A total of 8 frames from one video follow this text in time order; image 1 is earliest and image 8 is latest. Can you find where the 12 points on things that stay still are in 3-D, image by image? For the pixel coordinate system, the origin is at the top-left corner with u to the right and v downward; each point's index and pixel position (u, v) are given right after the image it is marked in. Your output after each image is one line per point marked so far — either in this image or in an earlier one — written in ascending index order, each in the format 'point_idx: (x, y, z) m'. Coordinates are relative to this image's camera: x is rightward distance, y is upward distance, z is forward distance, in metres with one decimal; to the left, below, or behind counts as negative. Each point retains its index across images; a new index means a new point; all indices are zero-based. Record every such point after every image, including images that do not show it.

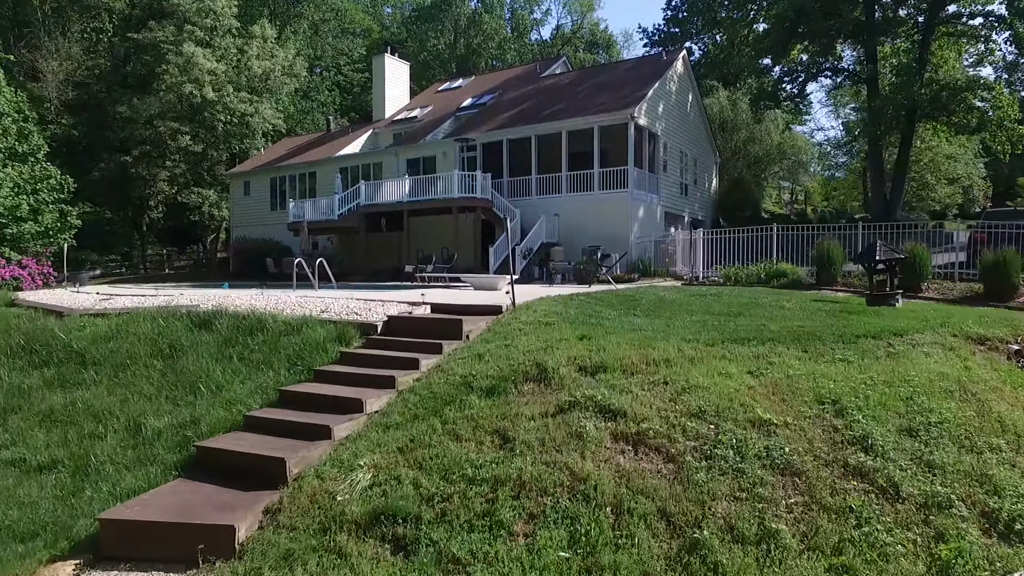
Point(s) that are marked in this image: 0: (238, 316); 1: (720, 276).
0: (-4.0, -0.4, +9.0) m
1: (+5.2, +0.3, +15.3) m
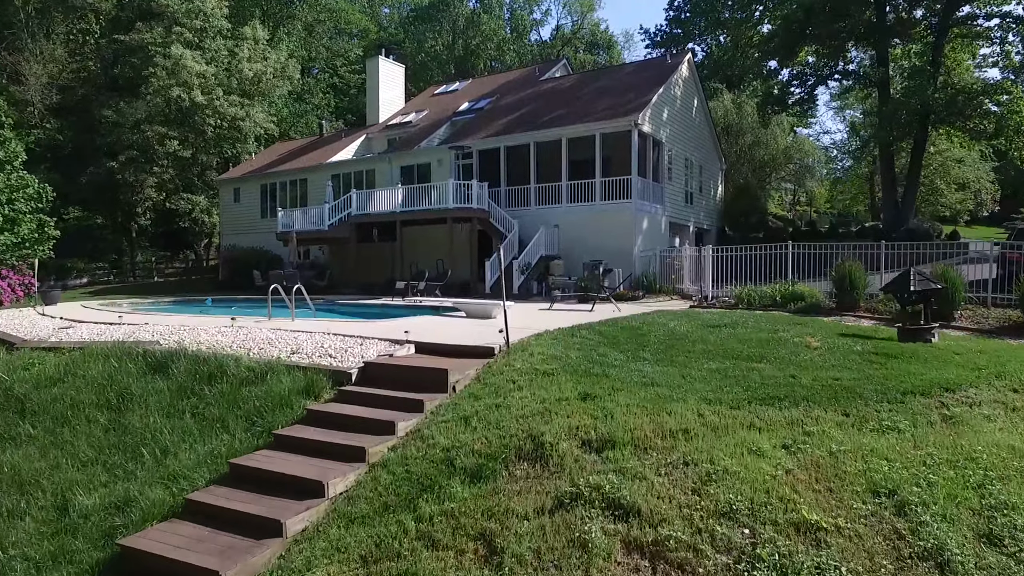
0: (-4.1, -0.9, +8.0) m
1: (+5.1, -0.2, +14.3) m
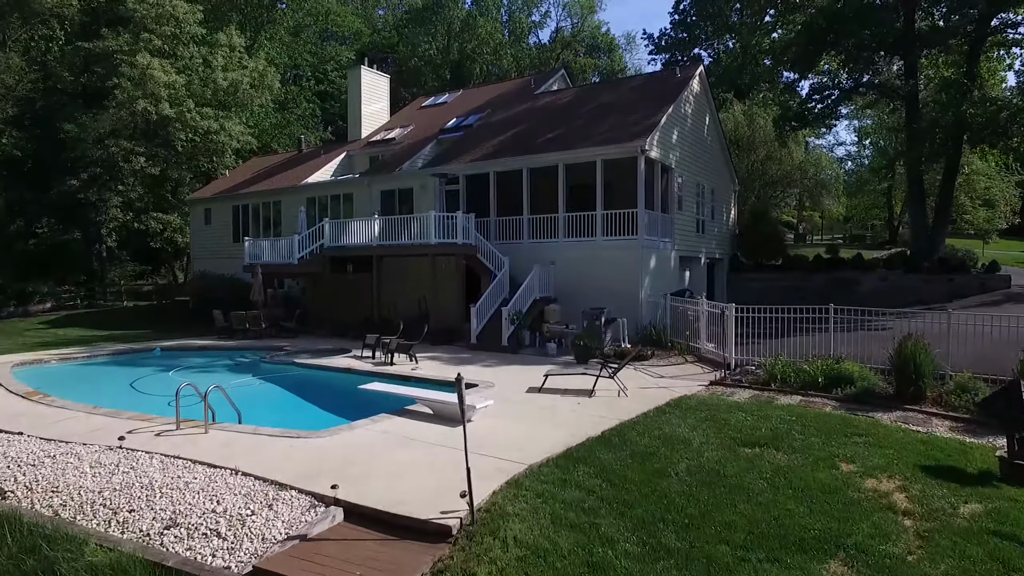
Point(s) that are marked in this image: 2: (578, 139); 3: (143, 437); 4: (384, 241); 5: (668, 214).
0: (-4.4, -2.3, +5.6) m
1: (+4.8, -1.6, +11.9) m
2: (+2.0, +4.5, +18.5) m
3: (-4.9, -2.0, +8.1) m
4: (-4.1, +1.5, +19.6) m
5: (+4.9, +2.3, +19.2) m
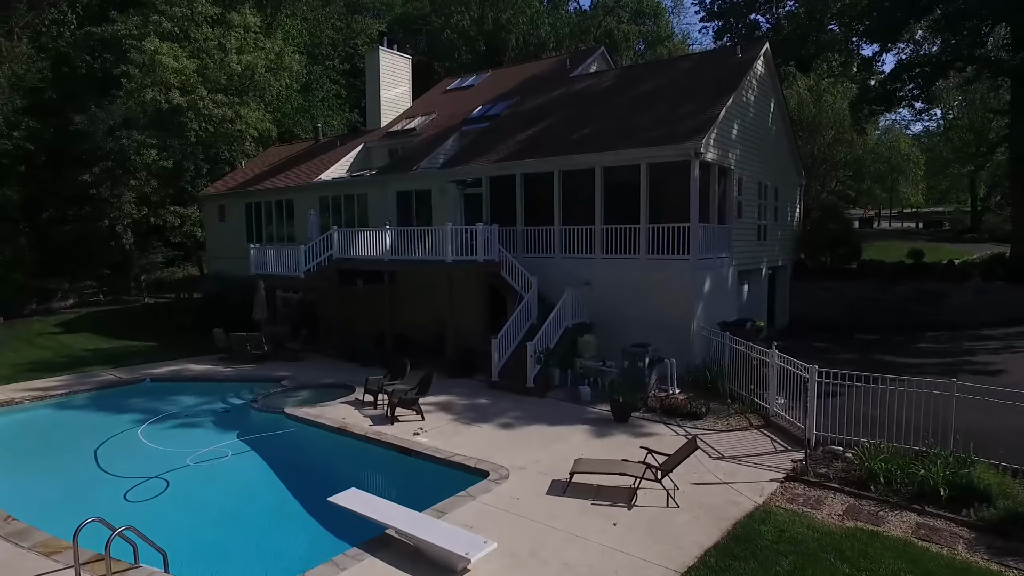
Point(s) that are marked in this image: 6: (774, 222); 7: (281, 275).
0: (-4.5, -3.5, +3.6) m
1: (+5.1, -2.5, +9.2) m
2: (+2.7, +3.8, +15.7) m
3: (-4.8, -3.1, +6.1) m
4: (-3.3, +0.9, +17.3) m
5: (+5.7, +1.7, +16.3) m
6: (+8.4, +2.1, +19.6) m
7: (-7.3, +0.4, +19.3) m
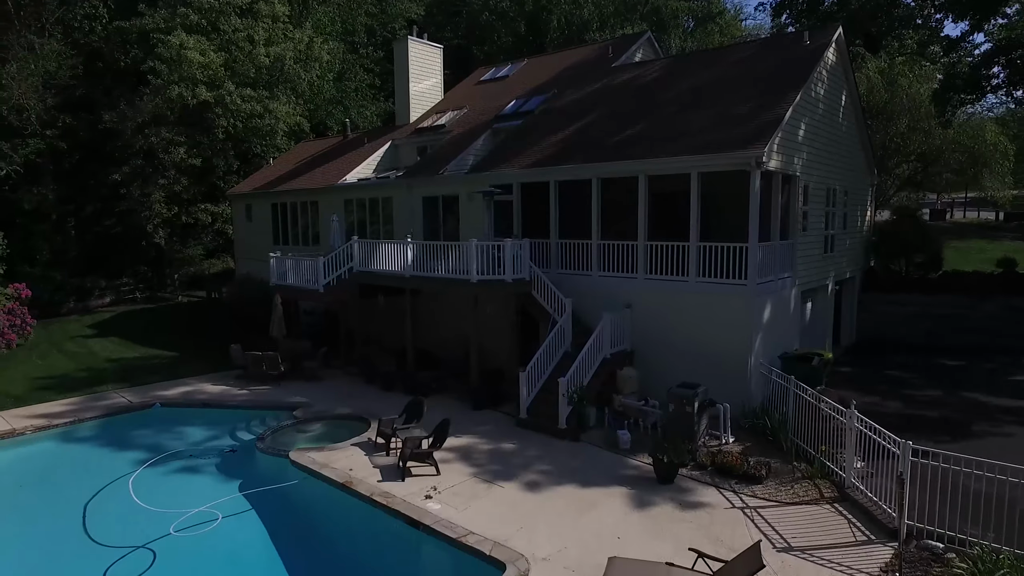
0: (-4.6, -4.4, +2.4) m
1: (+5.3, -3.3, +7.4) m
2: (+3.4, +3.3, +13.8) m
3: (-4.7, -3.9, +5.0) m
4: (-2.4, +0.5, +15.9) m
5: (+6.4, +1.1, +14.2) m
6: (+9.4, +1.6, +17.4) m
7: (-6.3, 0.0, +18.2) m
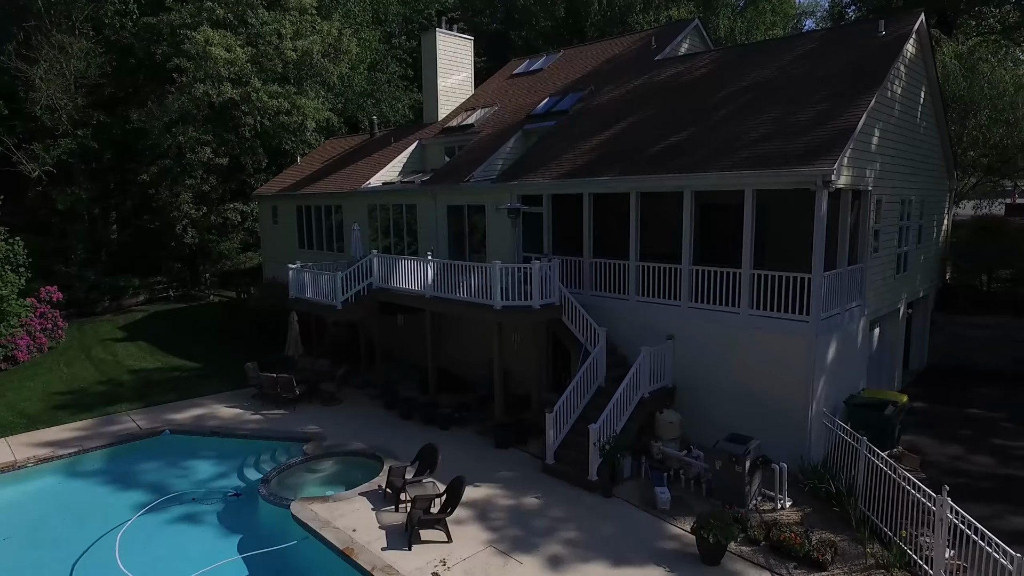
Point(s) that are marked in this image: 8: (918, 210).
0: (-4.8, -5.3, +1.5) m
1: (+5.4, -4.1, +5.7) m
2: (+4.0, +2.6, +12.1) m
3: (-4.8, -4.7, +4.0) m
4: (-1.7, -0.1, +14.7) m
5: (+7.0, +0.5, +12.4) m
6: (+10.1, +1.1, +15.3) m
7: (-5.4, -0.4, +17.3) m
8: (+10.0, +1.9, +15.2) m
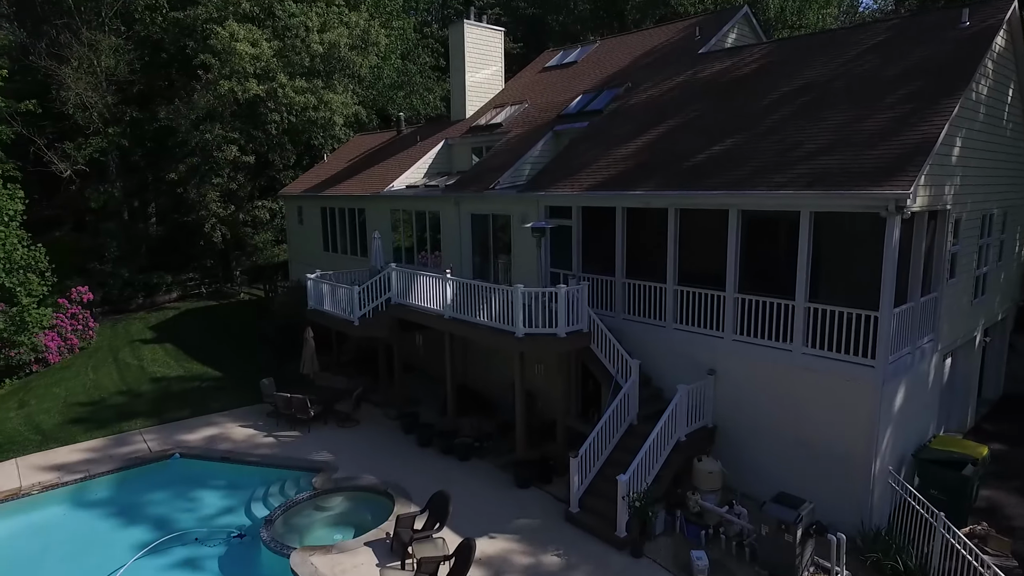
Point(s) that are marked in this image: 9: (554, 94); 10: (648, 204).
0: (-5.1, -6.1, +0.9) m
1: (+5.4, -4.9, +4.4) m
2: (+4.4, +2.1, +10.6) m
3: (-4.9, -5.4, +3.3) m
4: (-1.2, -0.5, +13.6) m
5: (+7.4, -0.1, +10.8) m
6: (+10.7, +0.5, +13.5) m
7: (-4.7, -0.8, +16.5) m
8: (+10.6, +1.4, +13.4) m
9: (+1.3, +6.1, +19.4) m
10: (+2.7, +1.6, +12.0) m
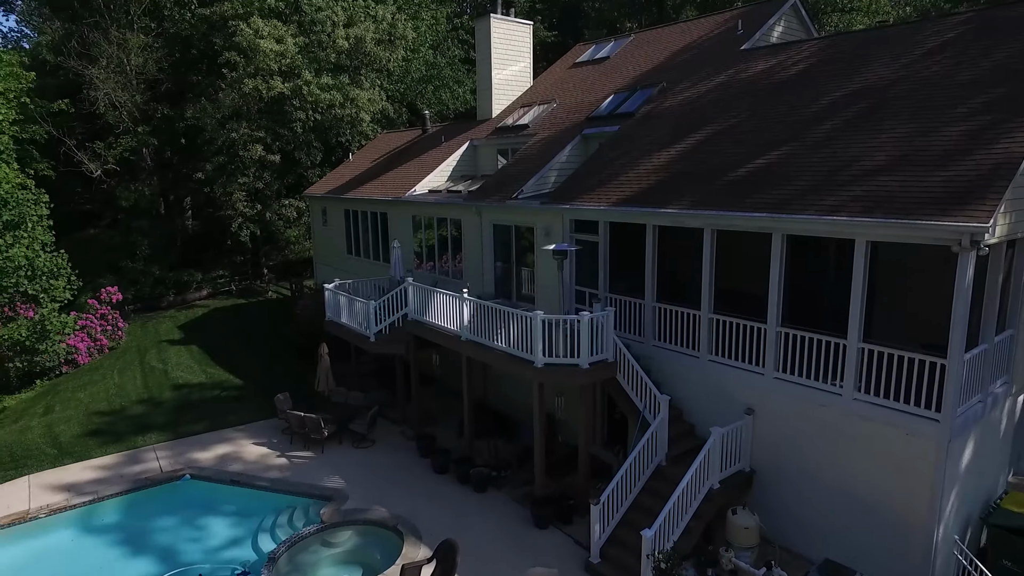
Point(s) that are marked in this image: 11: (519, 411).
0: (-5.5, -6.8, +0.4) m
1: (+5.3, -5.6, +3.3) m
2: (+4.7, +1.5, +9.4) m
3: (-5.1, -6.1, +2.9) m
4: (-0.7, -0.9, +12.8) m
5: (+7.6, -0.7, +9.5) m
6: (+11.1, 0.0, +12.0) m
7: (-4.1, -1.1, +15.8) m
8: (+11.0, +0.8, +11.8) m
9: (+2.1, +5.8, +18.3) m
10: (+3.0, +1.1, +10.9) m
11: (+0.2, -3.0, +15.0) m
